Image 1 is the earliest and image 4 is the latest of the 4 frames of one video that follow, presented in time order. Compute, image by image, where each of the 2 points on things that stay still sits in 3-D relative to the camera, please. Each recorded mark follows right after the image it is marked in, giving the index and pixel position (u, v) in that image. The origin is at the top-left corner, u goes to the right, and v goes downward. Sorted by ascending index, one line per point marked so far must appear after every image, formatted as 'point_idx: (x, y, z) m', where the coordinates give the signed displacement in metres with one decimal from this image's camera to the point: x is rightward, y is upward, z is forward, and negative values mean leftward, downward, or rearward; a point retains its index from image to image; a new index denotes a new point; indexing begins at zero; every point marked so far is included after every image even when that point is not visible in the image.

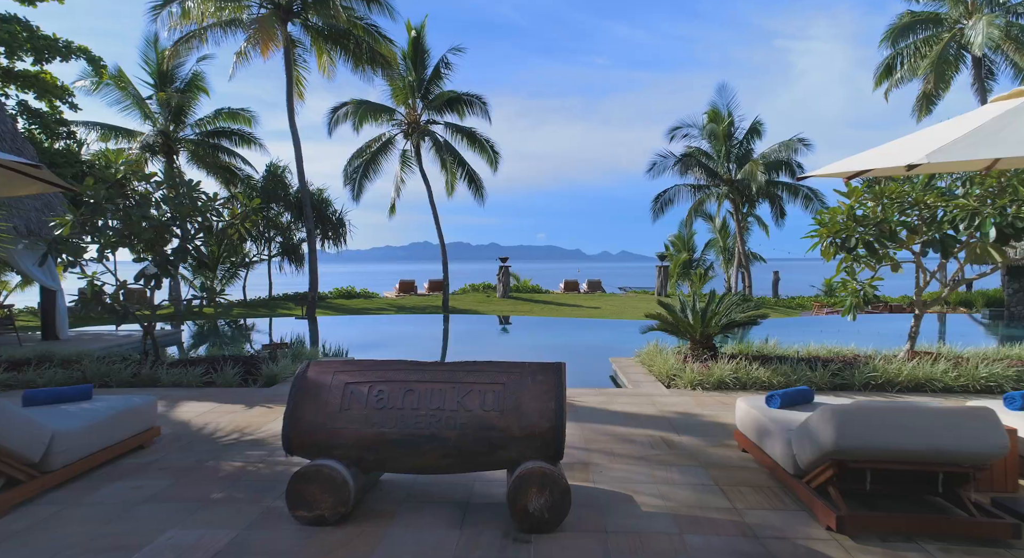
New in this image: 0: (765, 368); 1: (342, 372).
0: (+2.9, -1.0, +6.6) m
1: (-1.0, -0.6, +3.4) m
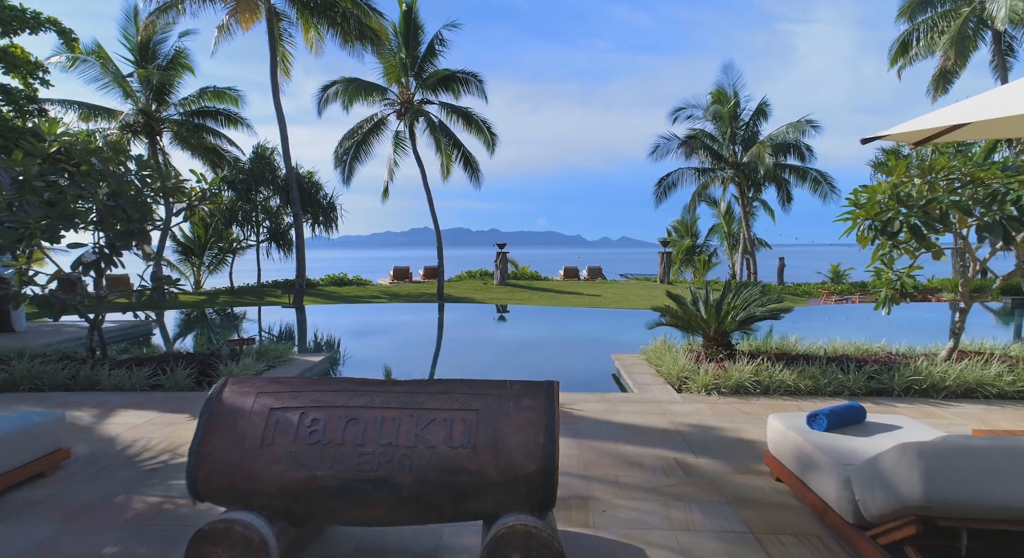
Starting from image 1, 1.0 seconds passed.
0: (+2.8, -0.9, +5.8) m
1: (-1.1, -0.5, +2.6) m
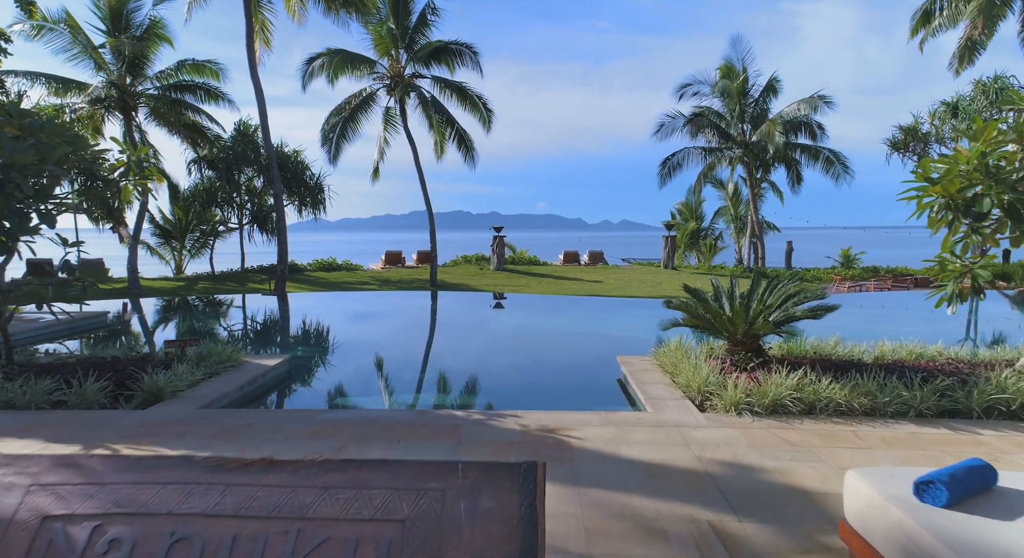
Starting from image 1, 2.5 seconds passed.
0: (+2.7, -0.8, +4.7) m
1: (-1.2, -0.6, +1.5) m
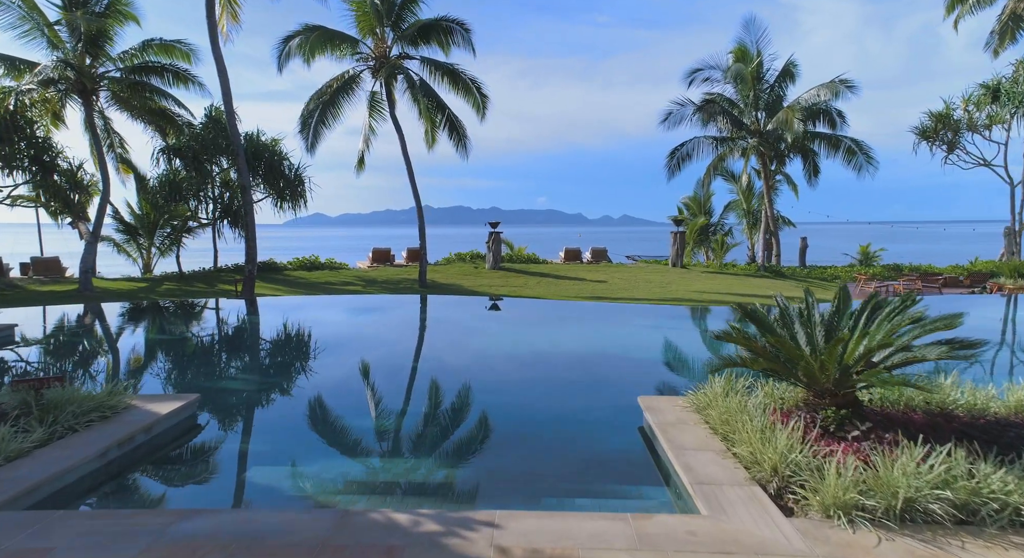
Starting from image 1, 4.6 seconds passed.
0: (+2.5, -1.0, +3.0) m
1: (-1.4, -0.7, -0.2) m
